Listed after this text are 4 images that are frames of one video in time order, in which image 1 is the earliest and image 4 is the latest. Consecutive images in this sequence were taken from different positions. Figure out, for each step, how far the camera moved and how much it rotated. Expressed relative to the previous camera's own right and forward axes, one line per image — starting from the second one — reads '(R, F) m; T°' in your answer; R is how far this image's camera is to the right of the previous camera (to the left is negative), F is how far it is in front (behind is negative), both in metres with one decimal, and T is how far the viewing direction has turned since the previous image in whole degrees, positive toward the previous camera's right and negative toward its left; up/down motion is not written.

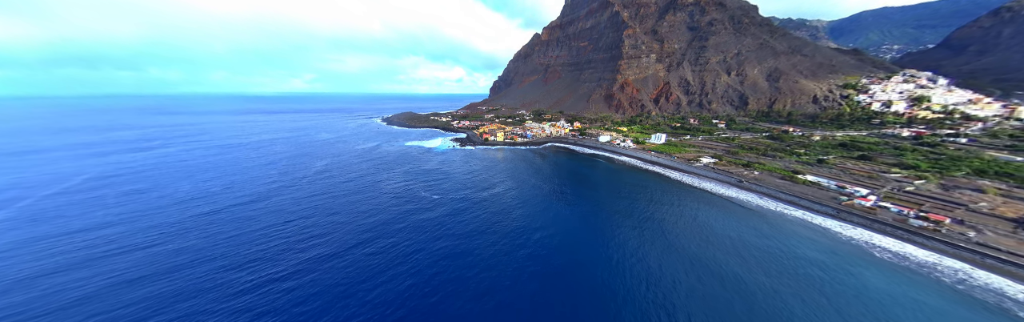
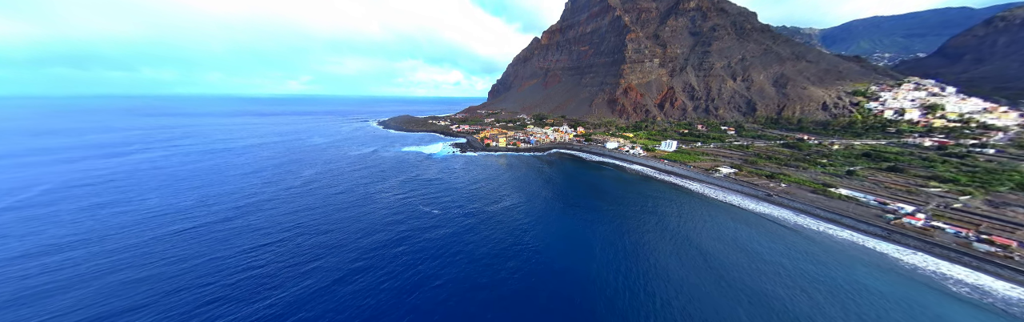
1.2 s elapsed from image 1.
(-1.6, +3.0) m; +1°
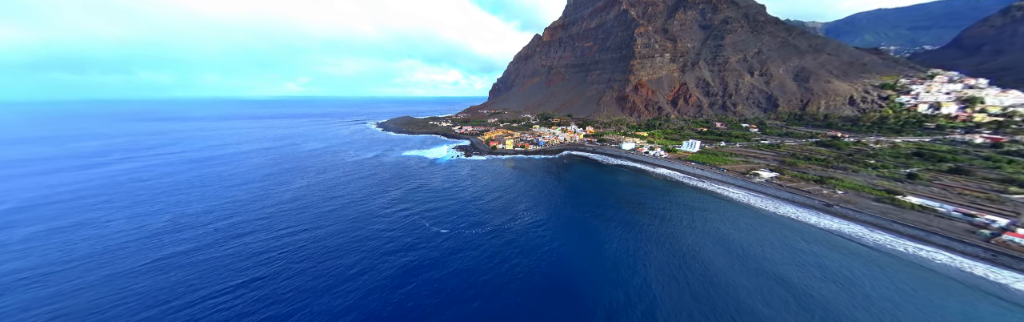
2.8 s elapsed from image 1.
(-2.5, +3.9) m; 0°
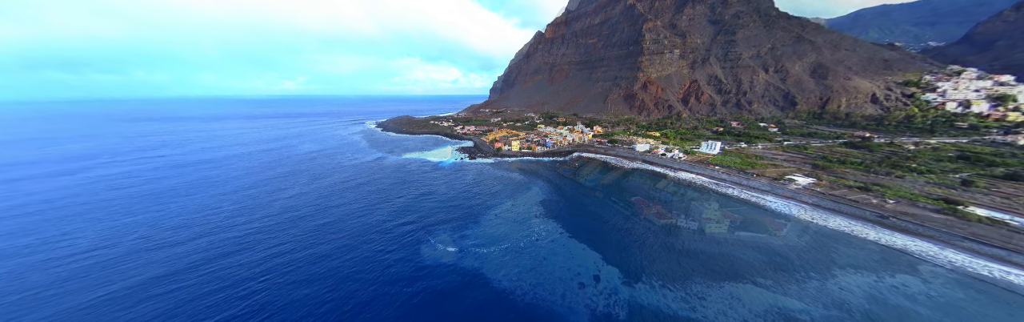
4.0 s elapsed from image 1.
(-2.0, +2.8) m; 0°
